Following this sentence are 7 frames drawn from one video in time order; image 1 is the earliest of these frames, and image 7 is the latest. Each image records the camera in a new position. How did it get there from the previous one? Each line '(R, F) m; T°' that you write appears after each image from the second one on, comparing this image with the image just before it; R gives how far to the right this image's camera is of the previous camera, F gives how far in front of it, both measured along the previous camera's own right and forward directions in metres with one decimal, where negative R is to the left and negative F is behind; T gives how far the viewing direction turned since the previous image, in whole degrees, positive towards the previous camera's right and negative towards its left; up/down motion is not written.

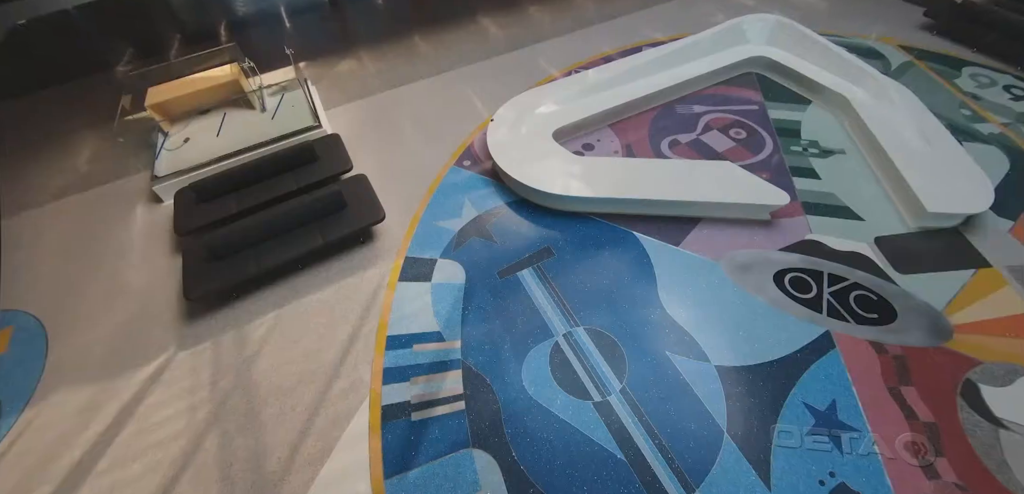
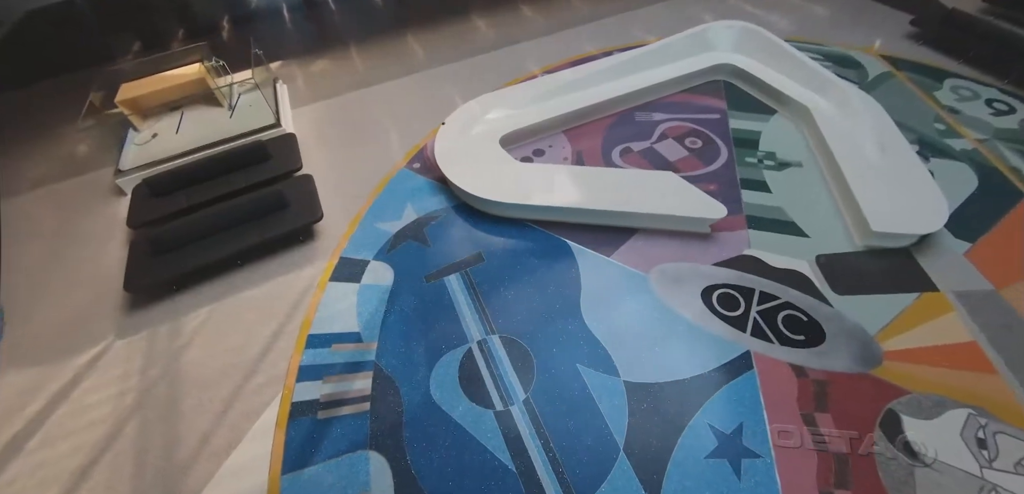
(+0.3, 0.0) m; -3°
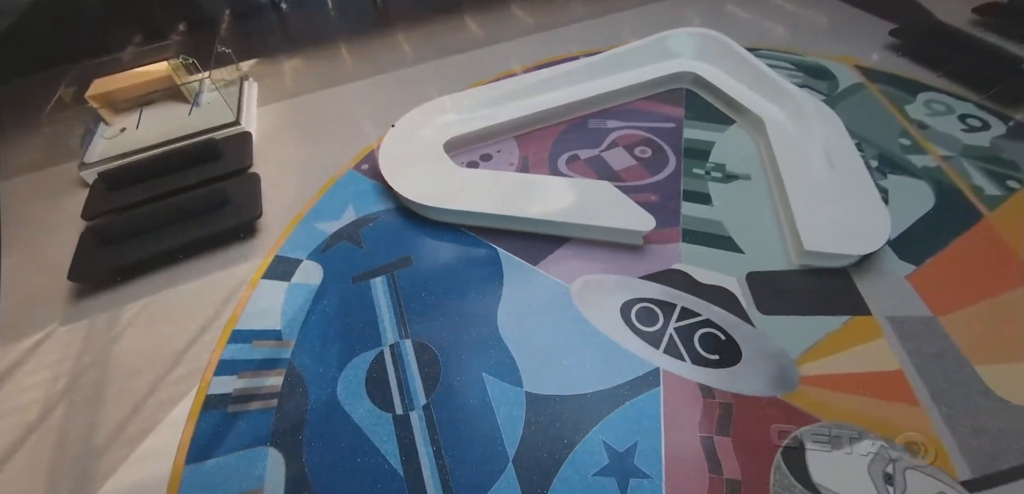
(+0.3, 0.0) m; -3°
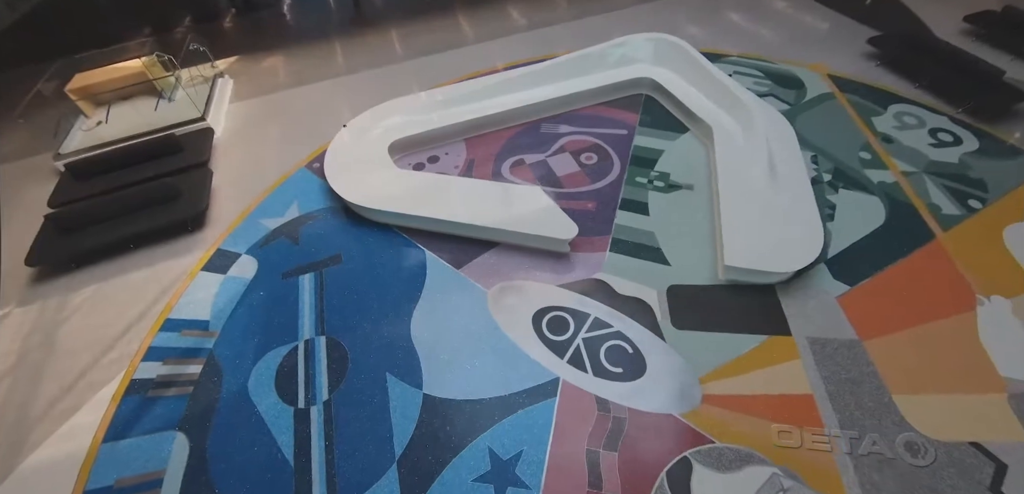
(+0.3, 0.0) m; -3°
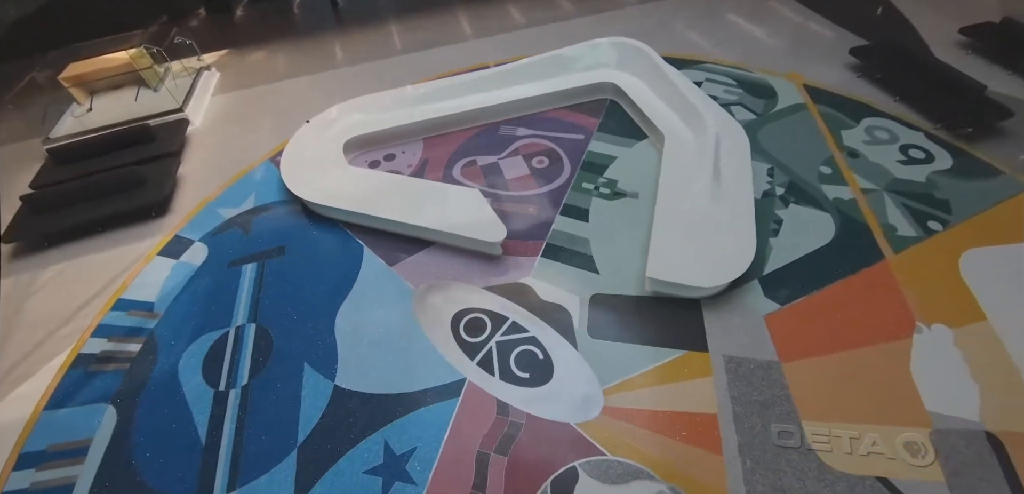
(+0.3, 0.0) m; -3°
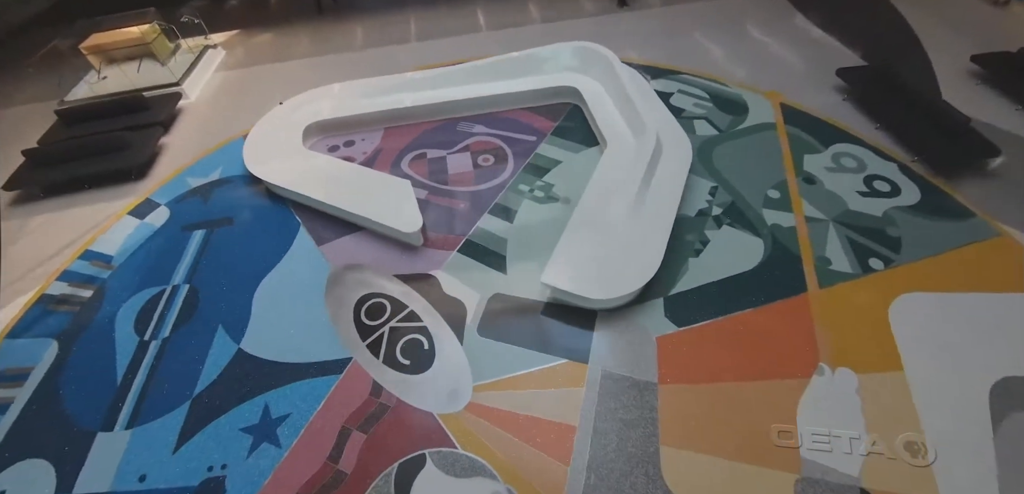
(+0.4, 0.0) m; -6°
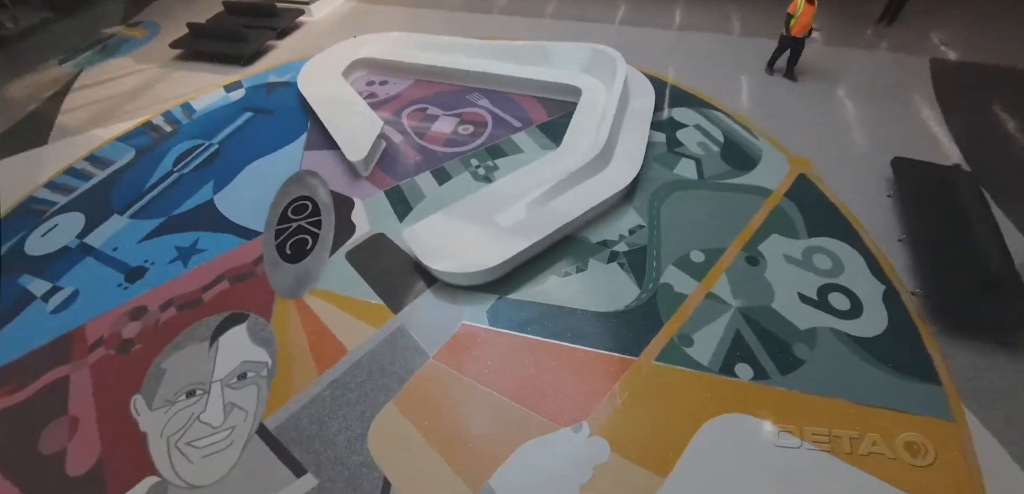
(+0.8, +0.1) m; -19°
